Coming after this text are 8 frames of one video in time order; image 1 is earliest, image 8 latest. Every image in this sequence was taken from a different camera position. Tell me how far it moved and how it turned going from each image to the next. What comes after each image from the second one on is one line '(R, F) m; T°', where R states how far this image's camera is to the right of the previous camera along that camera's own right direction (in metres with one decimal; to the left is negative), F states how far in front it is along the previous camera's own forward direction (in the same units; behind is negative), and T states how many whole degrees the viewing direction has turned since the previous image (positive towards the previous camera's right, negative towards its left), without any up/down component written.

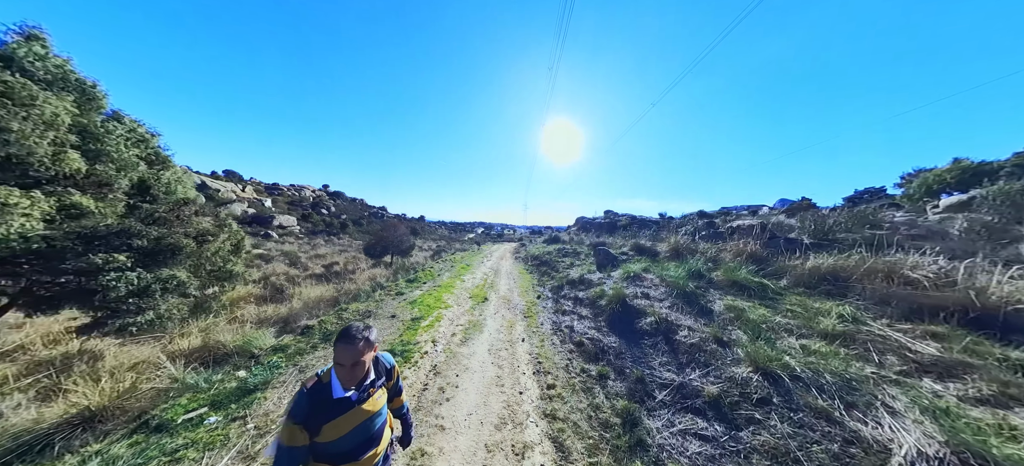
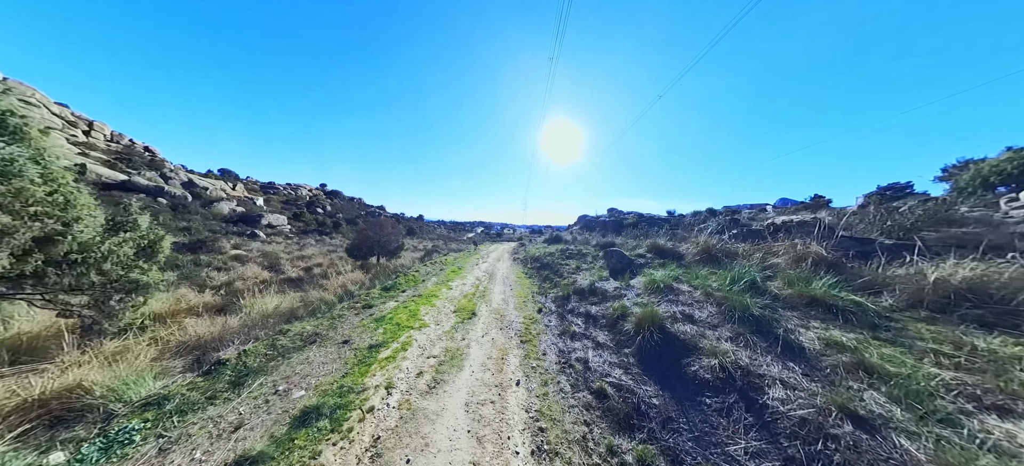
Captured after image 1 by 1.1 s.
(+0.2, +2.0) m; 0°
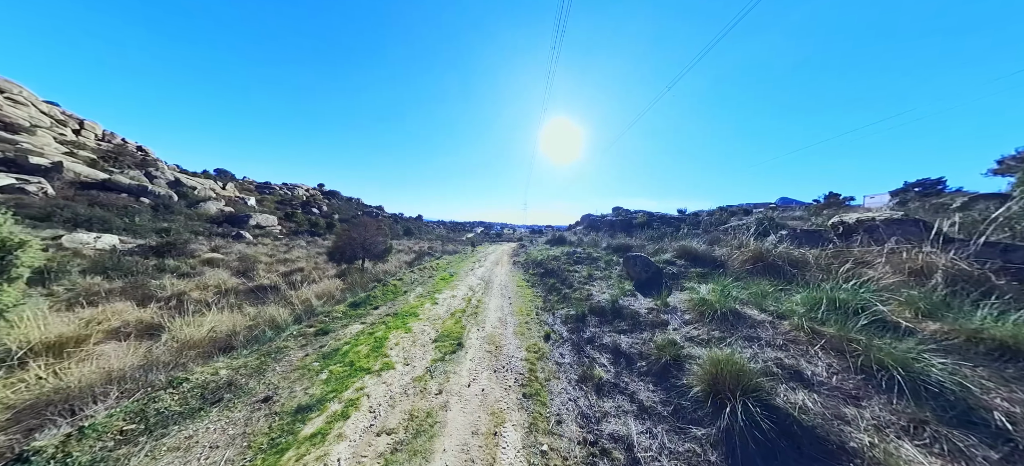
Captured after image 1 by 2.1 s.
(0.0, +2.0) m; 0°
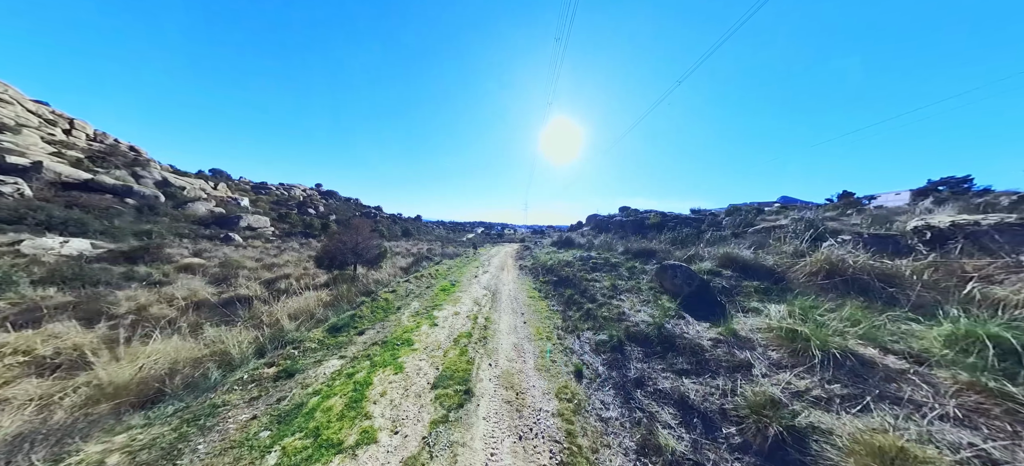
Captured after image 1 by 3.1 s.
(-0.5, +1.4) m; 0°
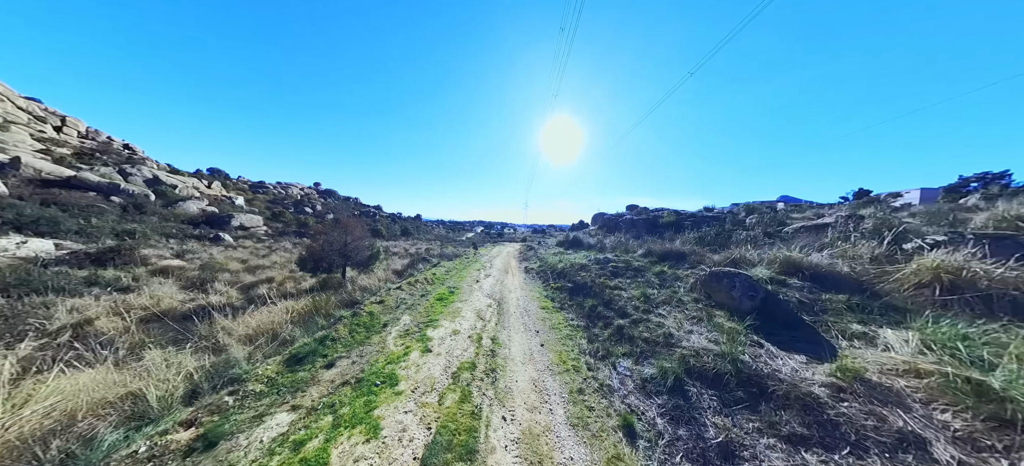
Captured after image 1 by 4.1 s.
(-0.4, +1.5) m; 0°
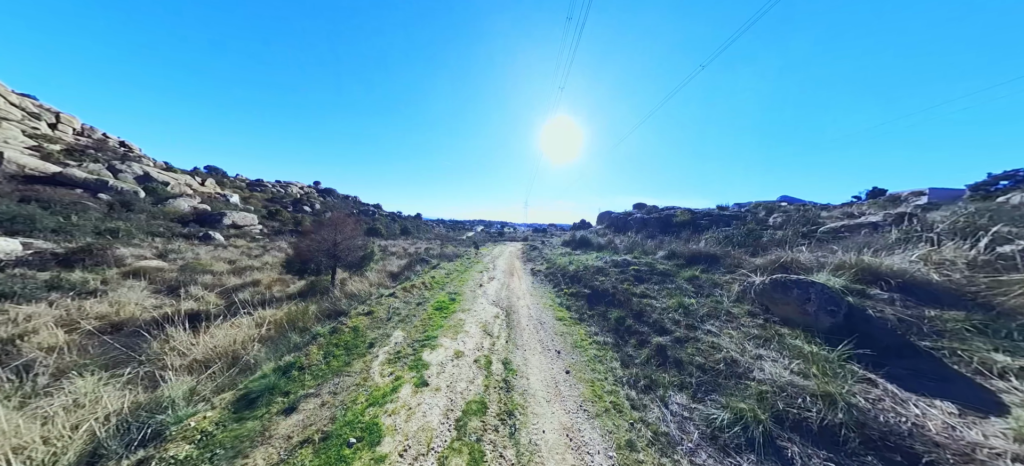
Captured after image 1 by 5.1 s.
(-0.4, +1.2) m; 0°
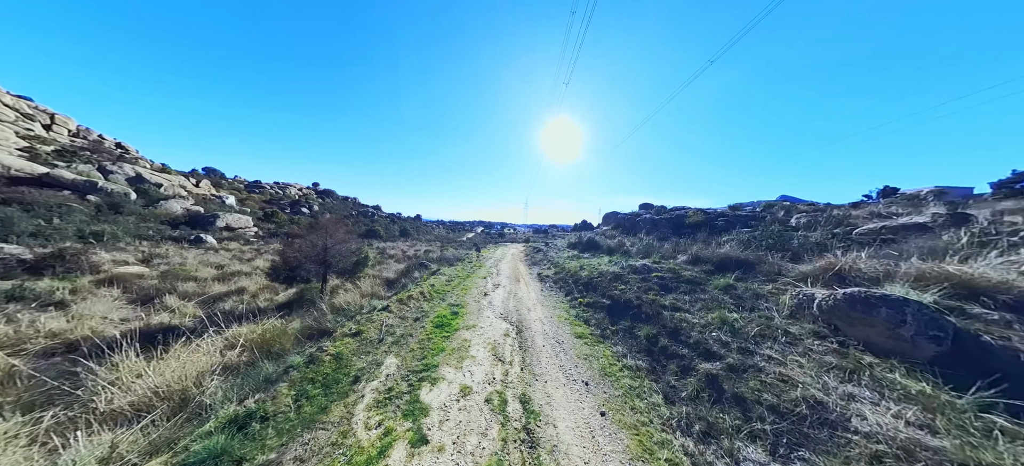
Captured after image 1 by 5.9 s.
(-0.3, +1.0) m; 0°
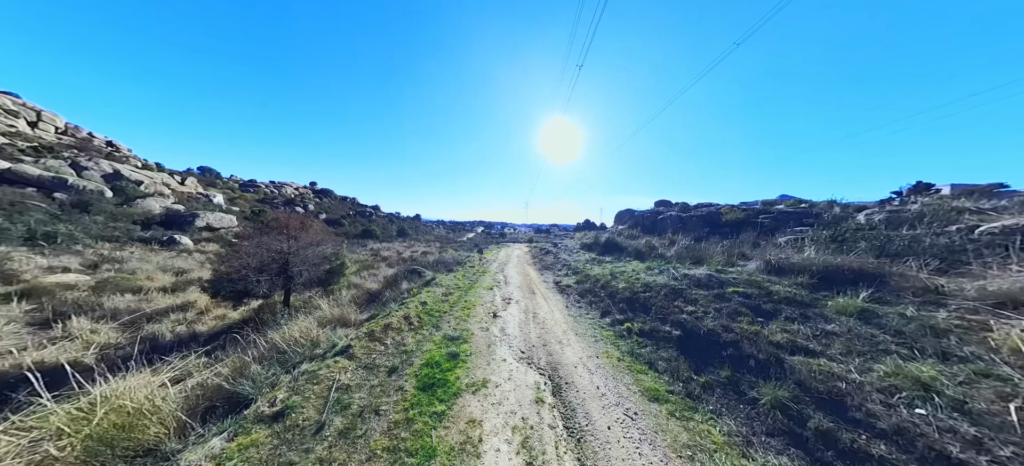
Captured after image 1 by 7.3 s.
(-0.6, +2.4) m; 0°
